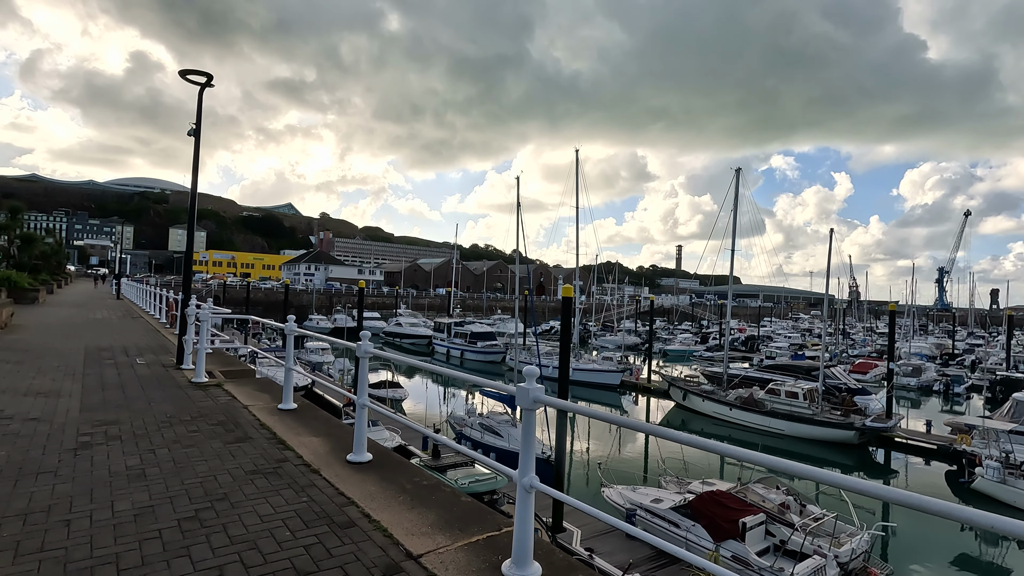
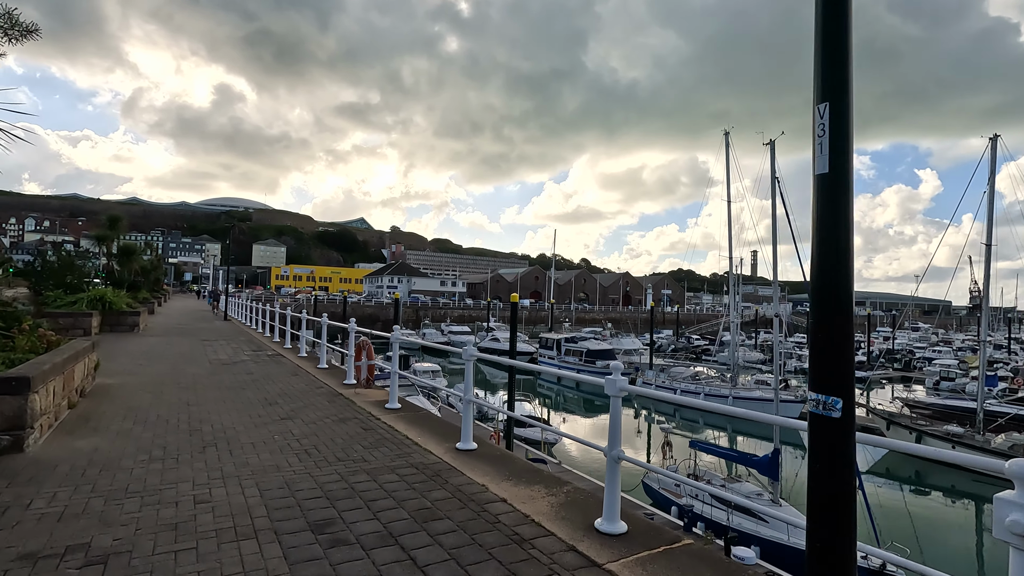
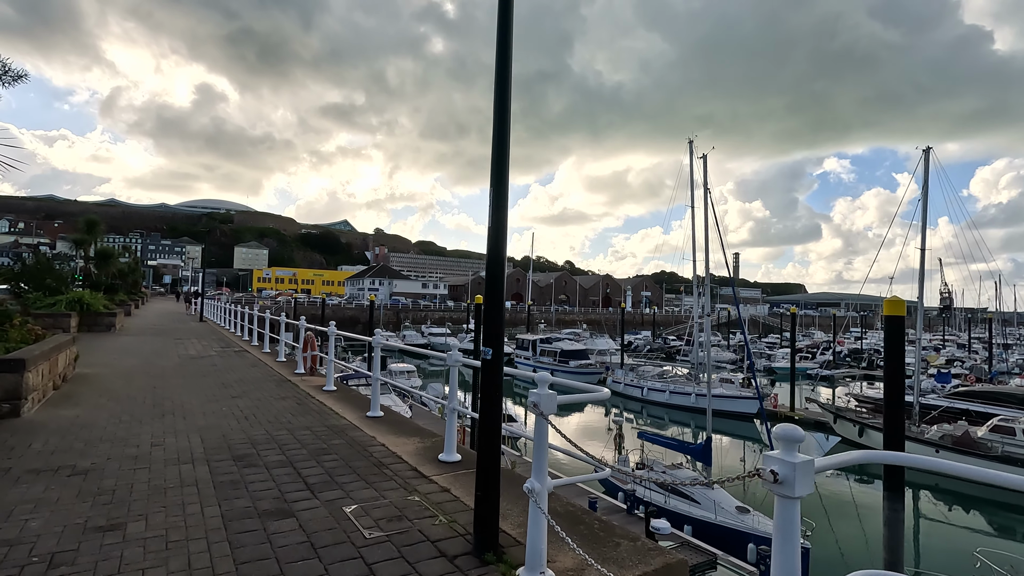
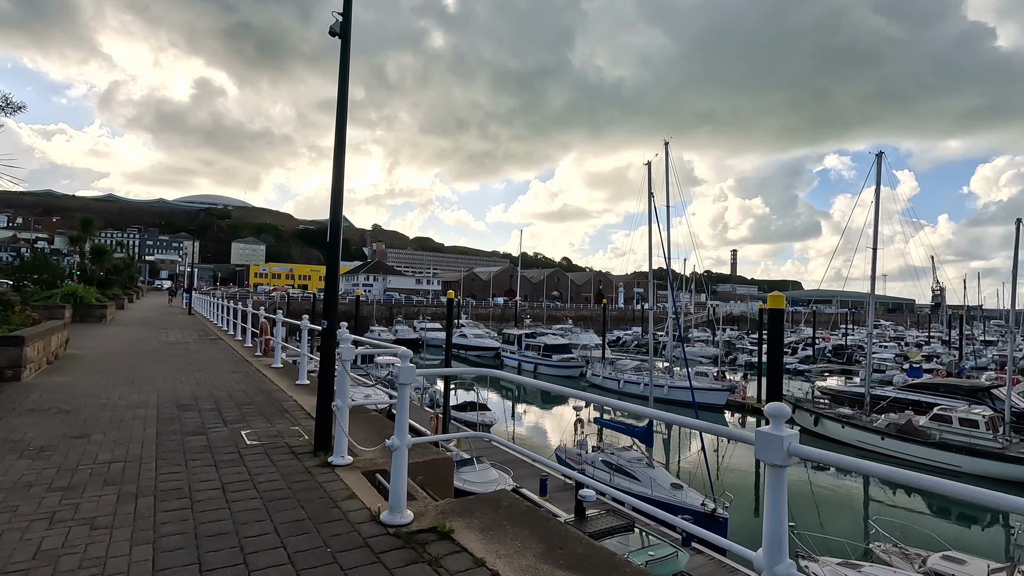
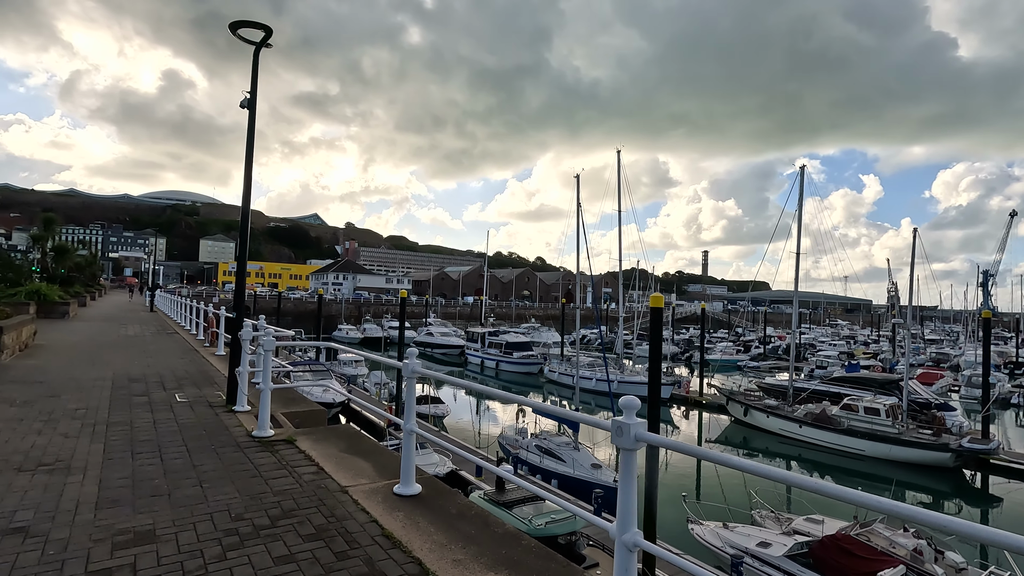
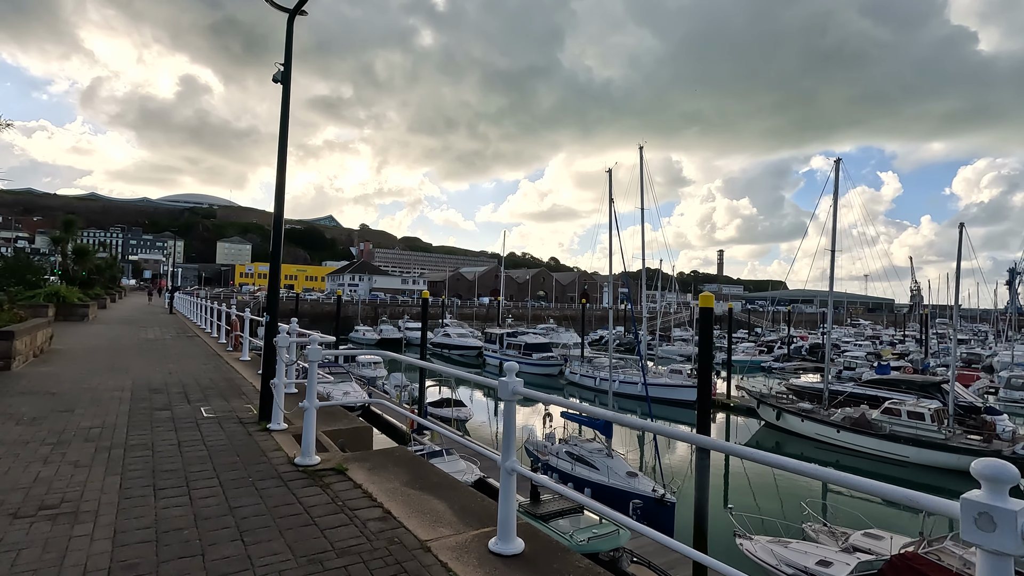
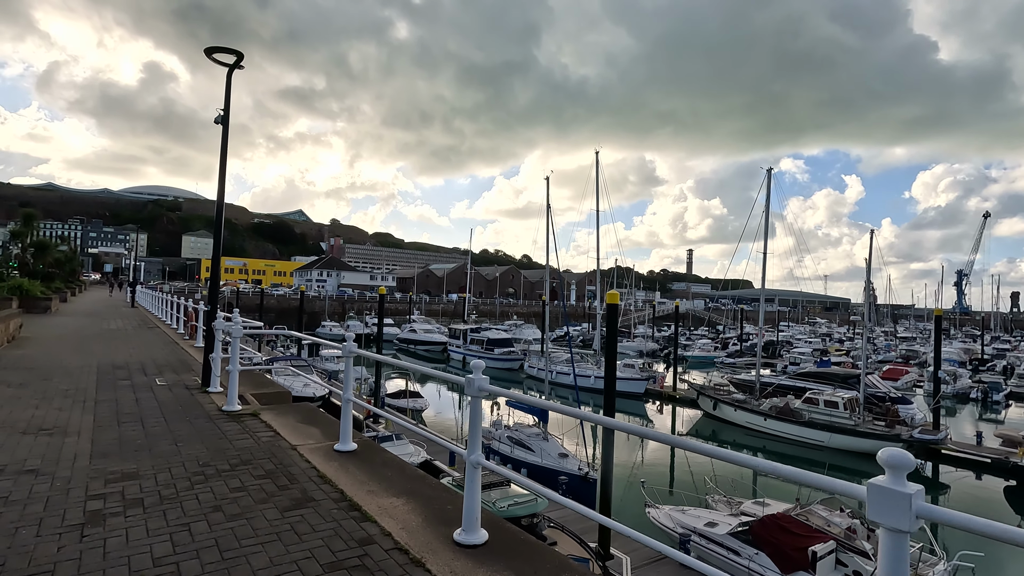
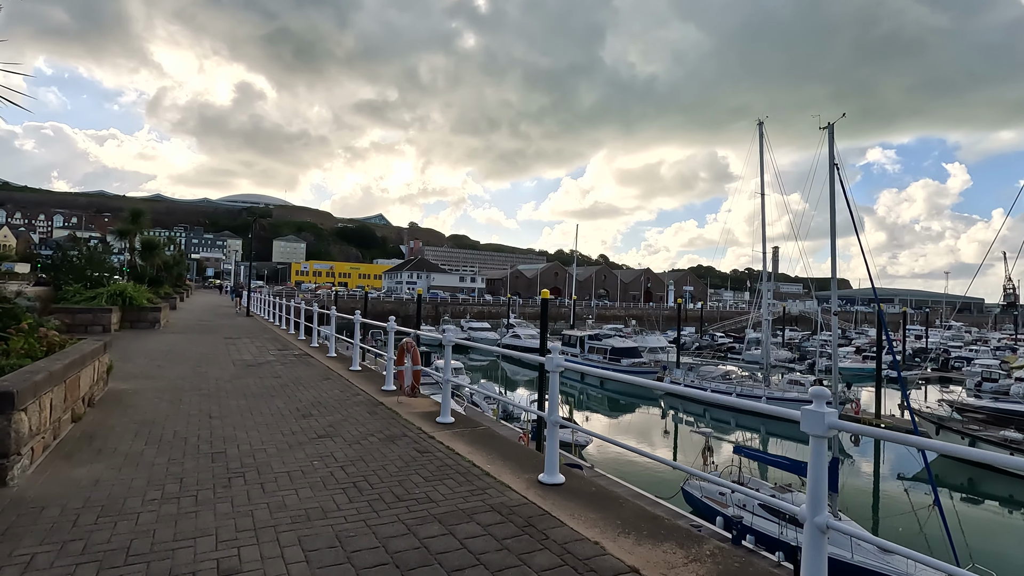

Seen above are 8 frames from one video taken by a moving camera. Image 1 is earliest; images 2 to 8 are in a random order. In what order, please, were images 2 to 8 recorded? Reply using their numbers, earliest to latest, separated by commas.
7, 5, 6, 4, 3, 2, 8
